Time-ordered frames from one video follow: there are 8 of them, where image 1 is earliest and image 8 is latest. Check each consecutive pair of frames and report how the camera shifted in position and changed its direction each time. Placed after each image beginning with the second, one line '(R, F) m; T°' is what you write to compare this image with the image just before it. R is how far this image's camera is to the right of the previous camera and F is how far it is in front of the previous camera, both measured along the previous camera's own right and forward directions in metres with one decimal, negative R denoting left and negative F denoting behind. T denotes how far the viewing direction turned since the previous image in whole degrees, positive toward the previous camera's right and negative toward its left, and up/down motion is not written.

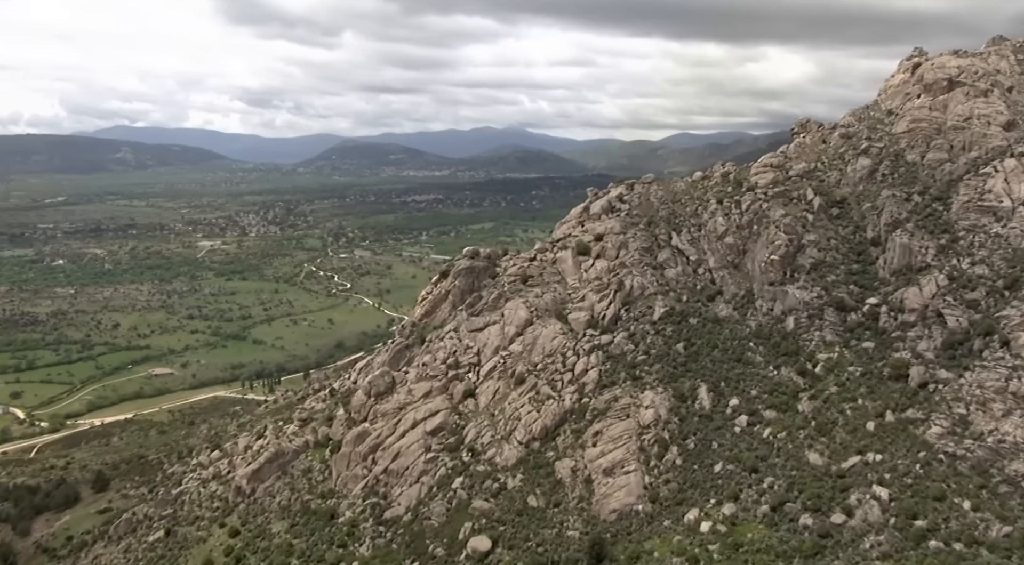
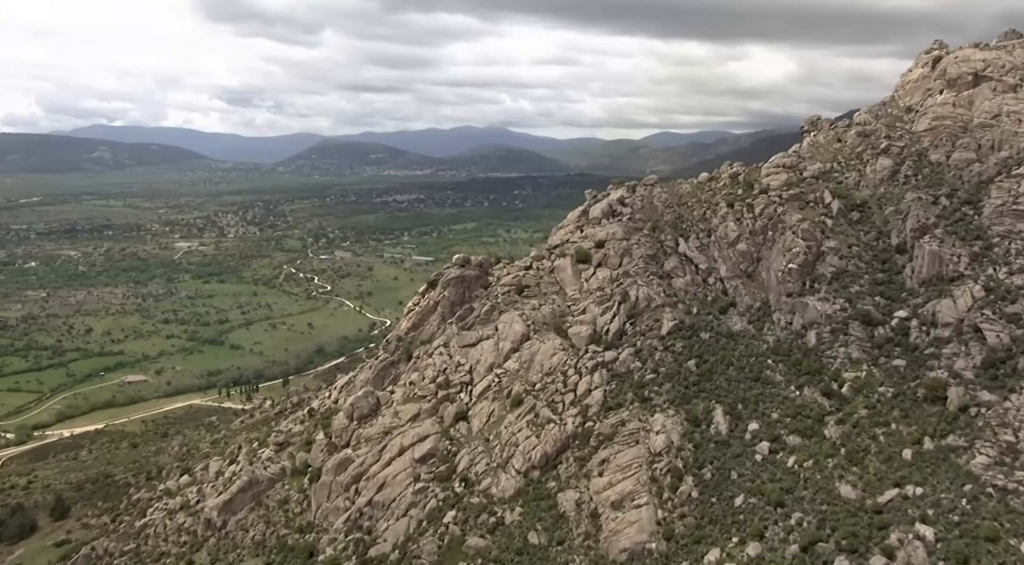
(-0.8, +4.2) m; +1°
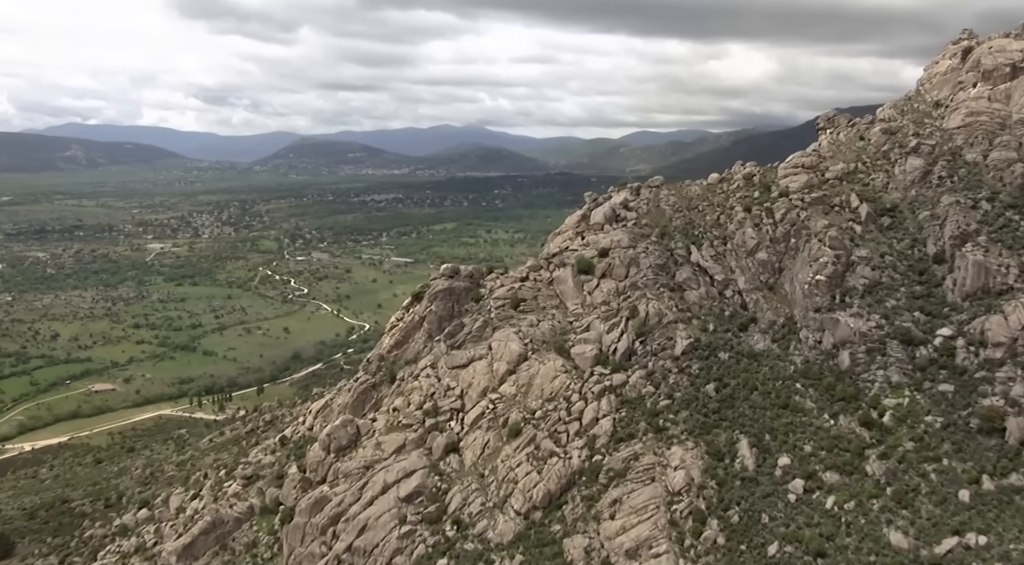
(-0.9, +5.0) m; +2°
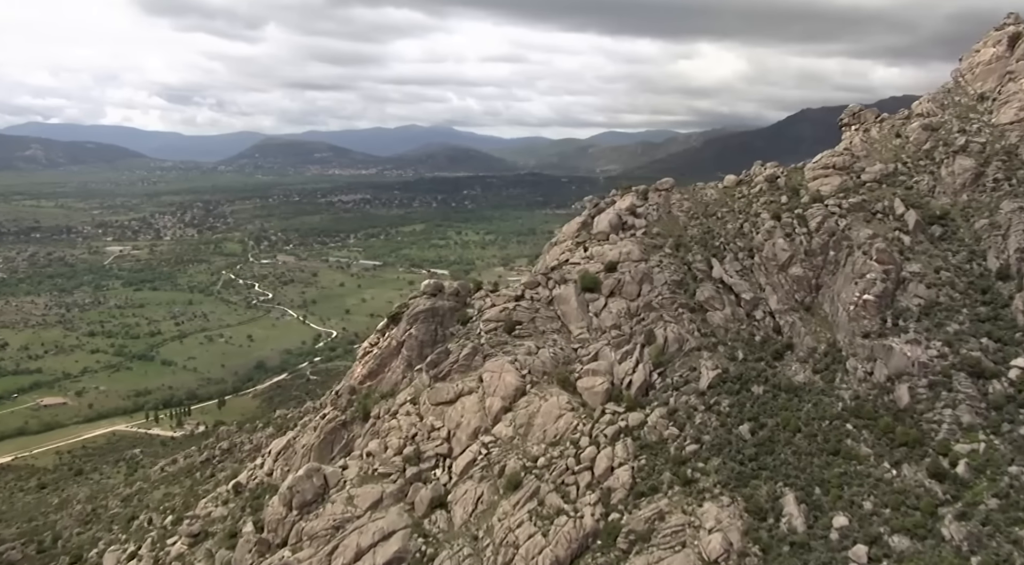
(-1.2, +6.5) m; +2°
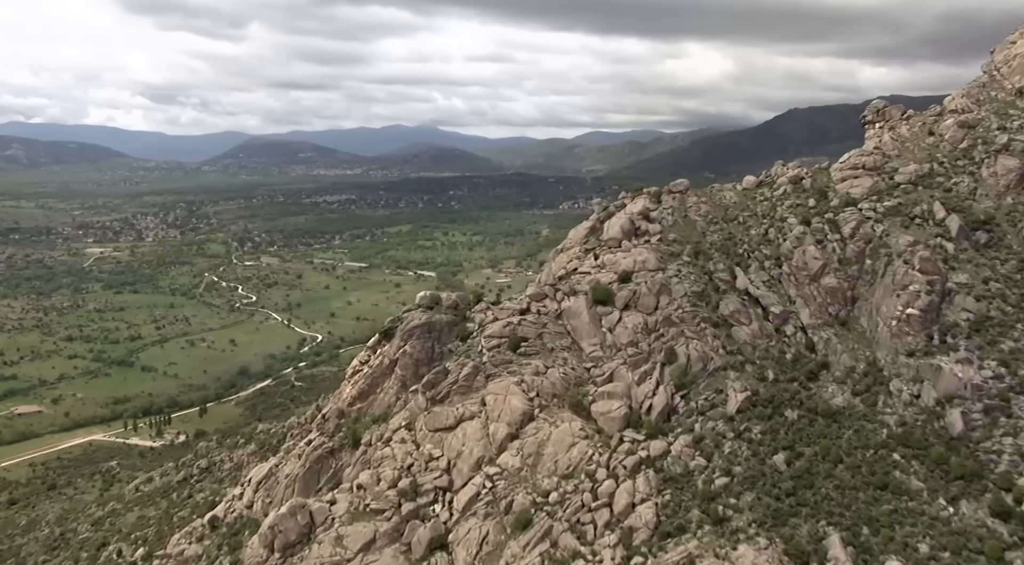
(-0.8, +3.6) m; +1°
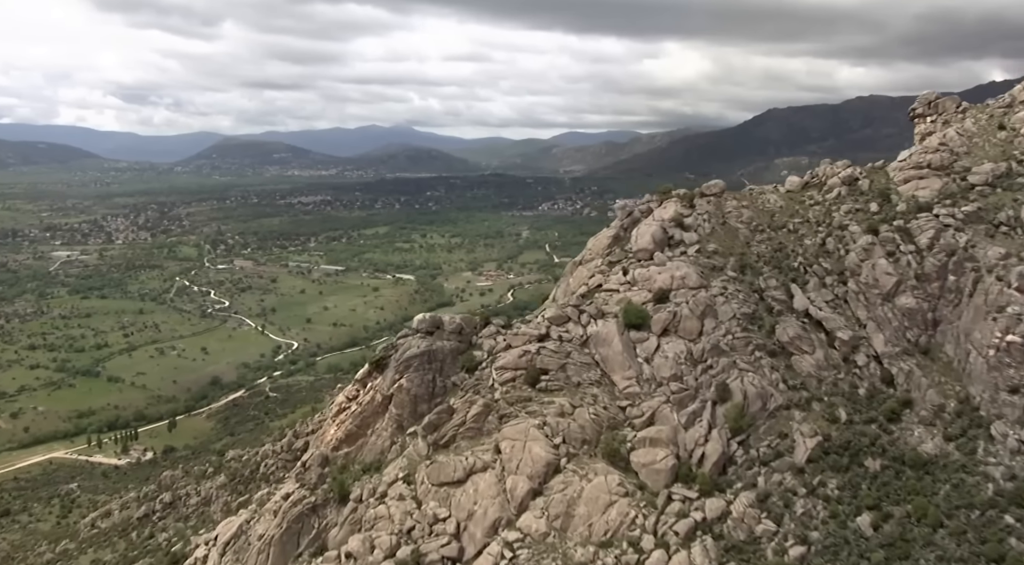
(-1.5, +5.7) m; +2°
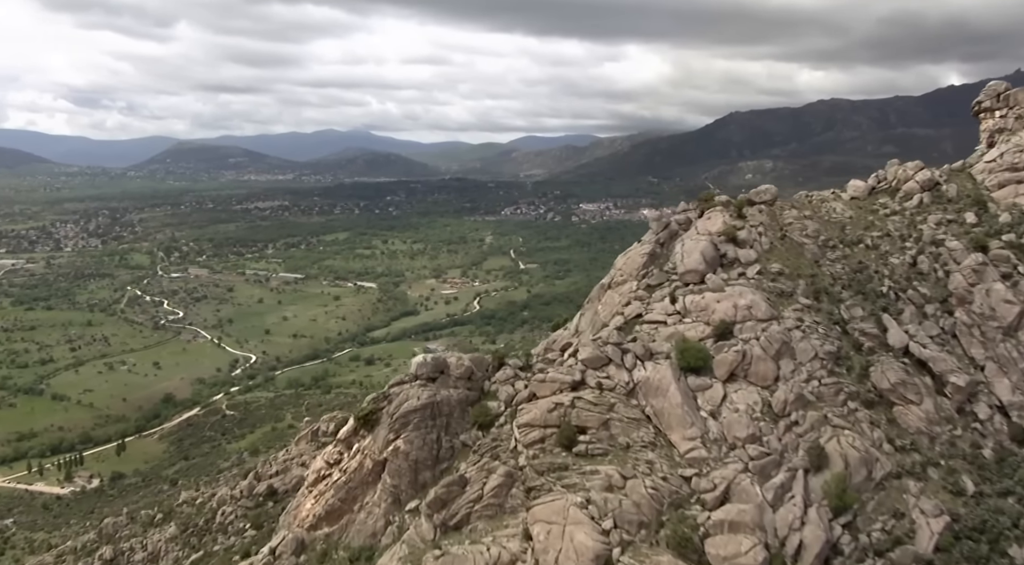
(-2.0, +6.5) m; +3°
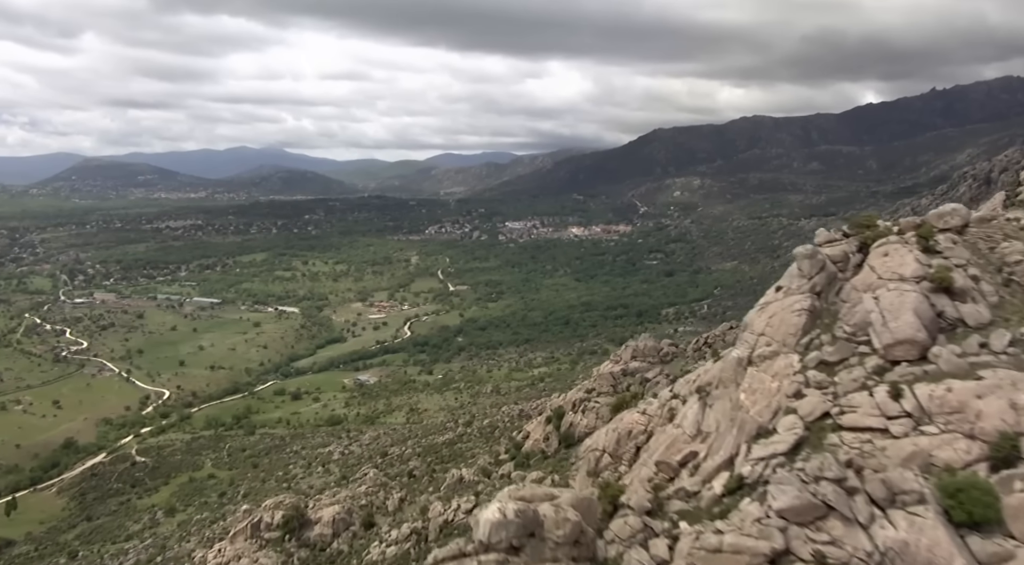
(-3.9, +10.8) m; +6°
